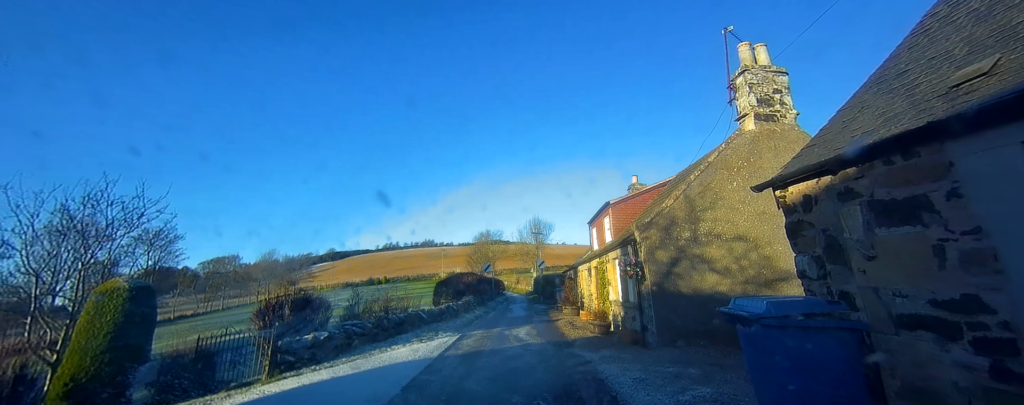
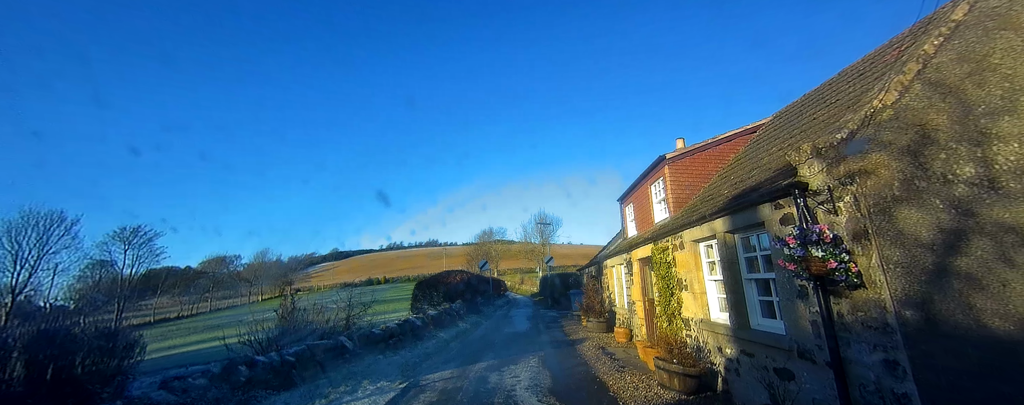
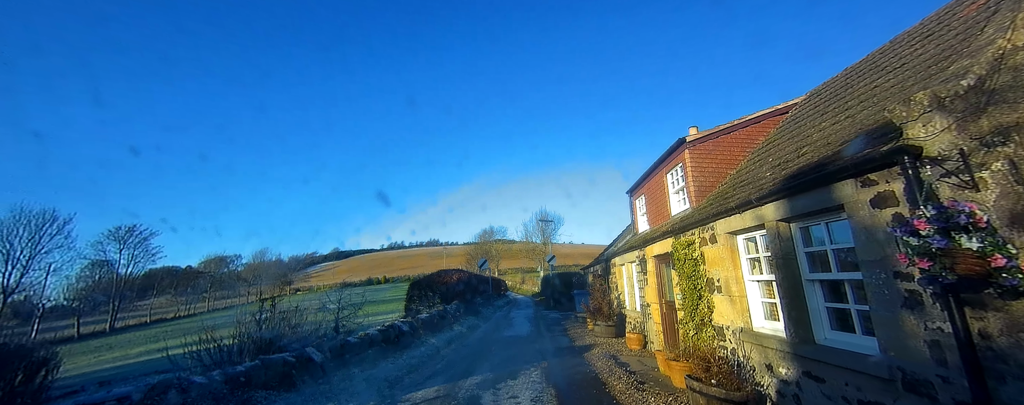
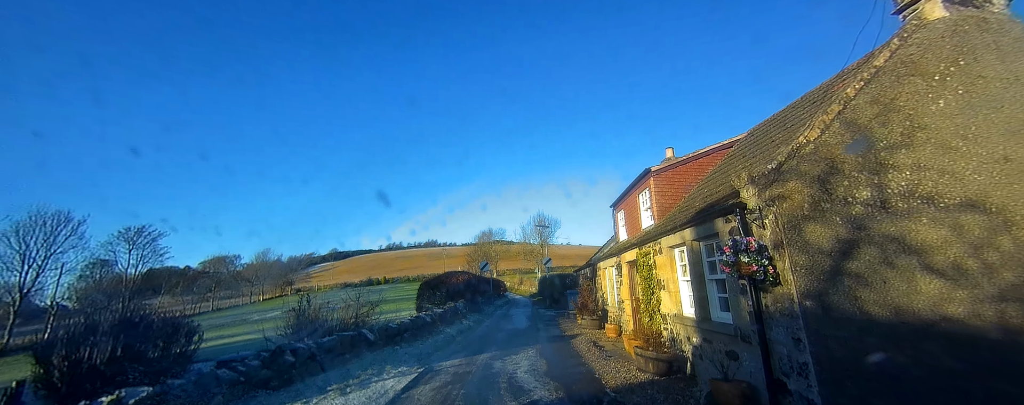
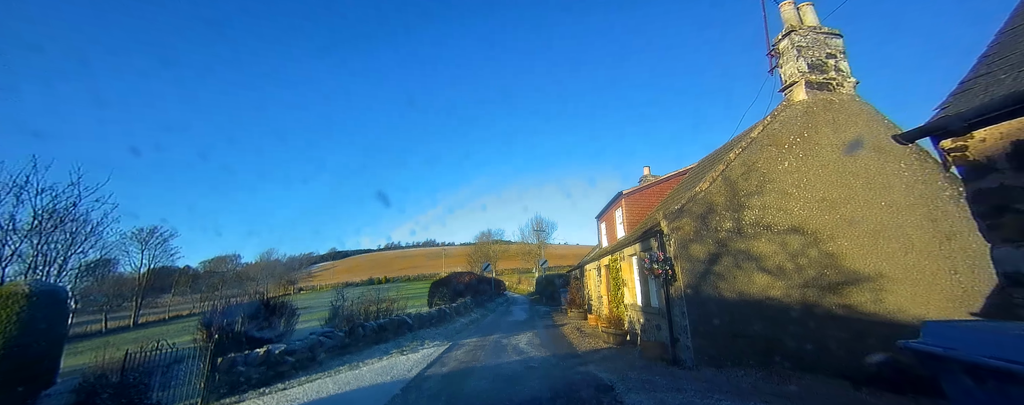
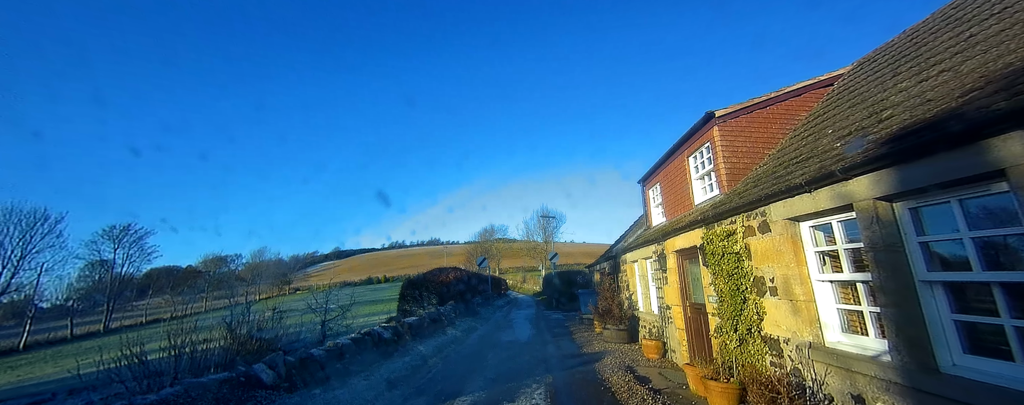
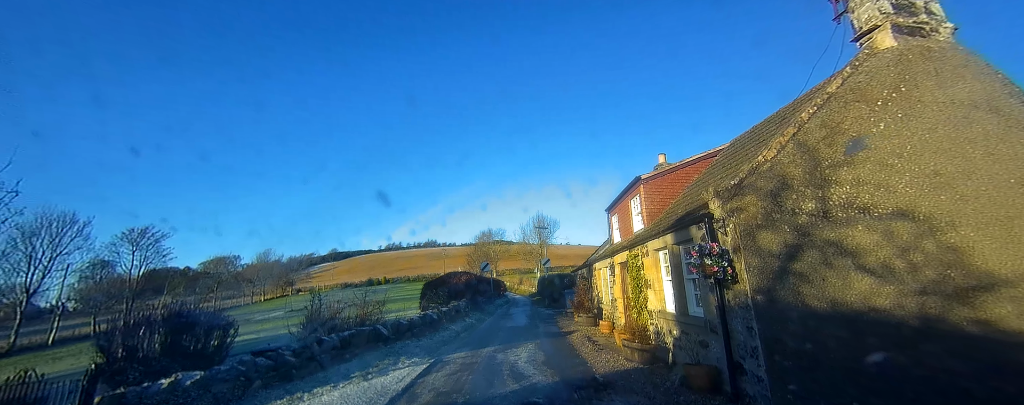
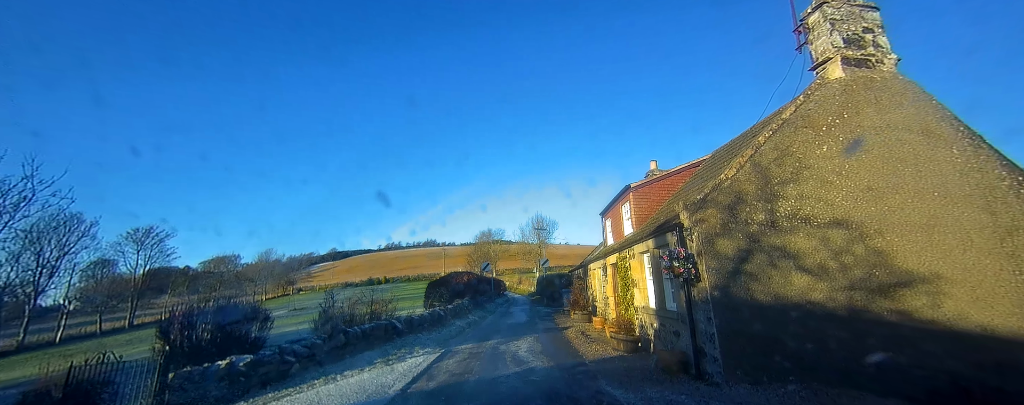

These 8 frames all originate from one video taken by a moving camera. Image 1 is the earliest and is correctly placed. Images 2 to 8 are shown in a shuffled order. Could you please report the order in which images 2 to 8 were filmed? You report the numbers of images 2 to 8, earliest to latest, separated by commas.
5, 8, 7, 4, 2, 3, 6
